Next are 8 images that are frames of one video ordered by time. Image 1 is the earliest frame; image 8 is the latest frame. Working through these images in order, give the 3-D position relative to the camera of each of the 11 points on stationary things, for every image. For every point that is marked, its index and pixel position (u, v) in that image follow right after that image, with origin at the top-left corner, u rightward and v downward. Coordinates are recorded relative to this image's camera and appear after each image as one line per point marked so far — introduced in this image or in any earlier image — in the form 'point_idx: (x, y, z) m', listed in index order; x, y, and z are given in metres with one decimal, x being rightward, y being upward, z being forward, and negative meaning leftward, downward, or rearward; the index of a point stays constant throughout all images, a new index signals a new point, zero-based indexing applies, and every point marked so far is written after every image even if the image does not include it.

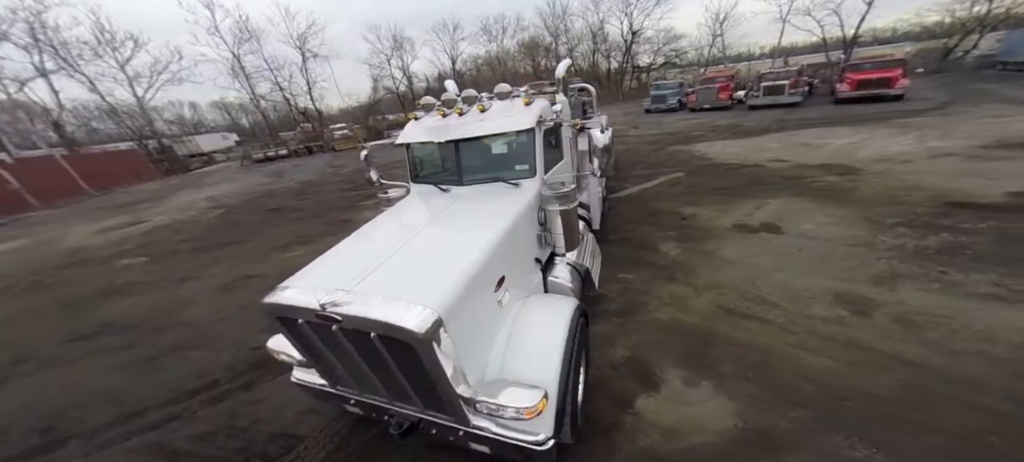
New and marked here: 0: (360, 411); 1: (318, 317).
0: (-1.3, -1.5, +2.8) m
1: (-1.2, -0.5, +2.1) m
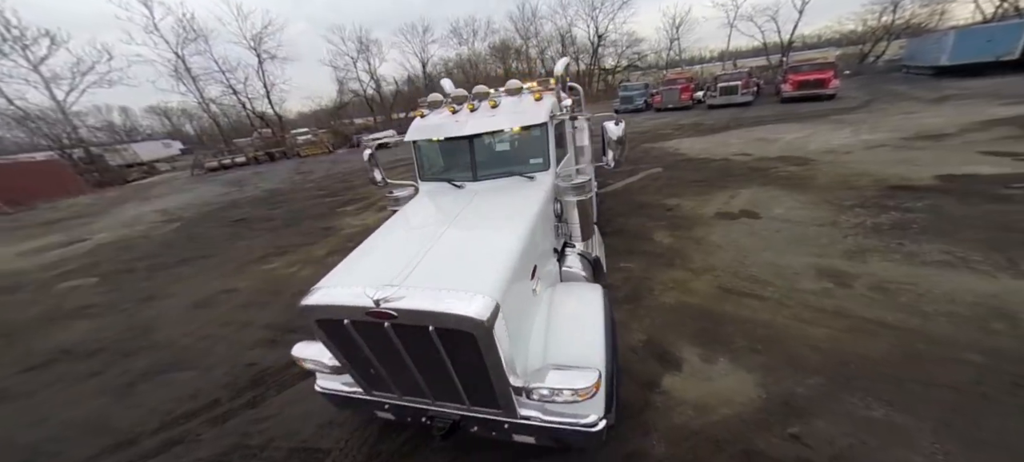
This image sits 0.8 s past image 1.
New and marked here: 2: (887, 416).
0: (-1.0, -1.5, +2.7) m
1: (-0.9, -0.5, +2.0) m
2: (+2.9, -1.4, +2.5) m
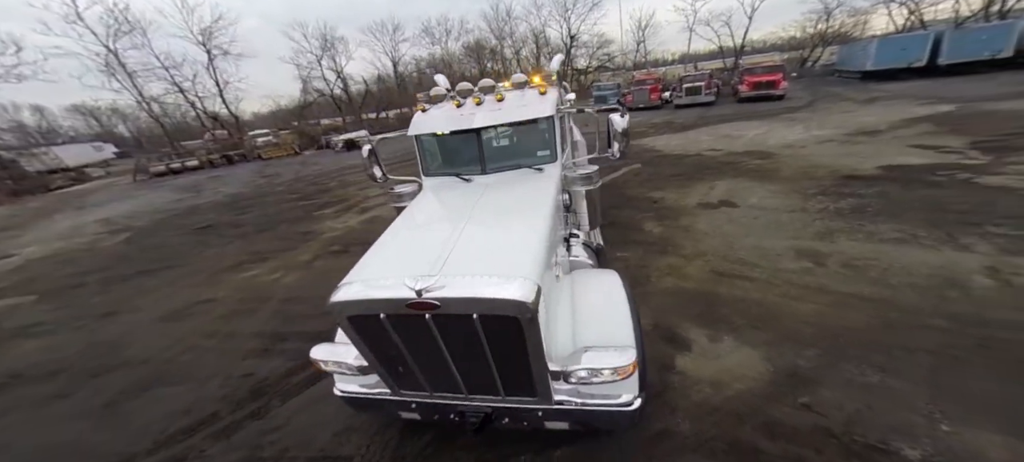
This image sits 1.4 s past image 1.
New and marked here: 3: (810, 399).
0: (-0.8, -1.5, +2.7) m
1: (-0.6, -0.4, +2.0) m
2: (+3.2, -1.2, +2.9) m
3: (+2.5, -1.4, +2.7) m
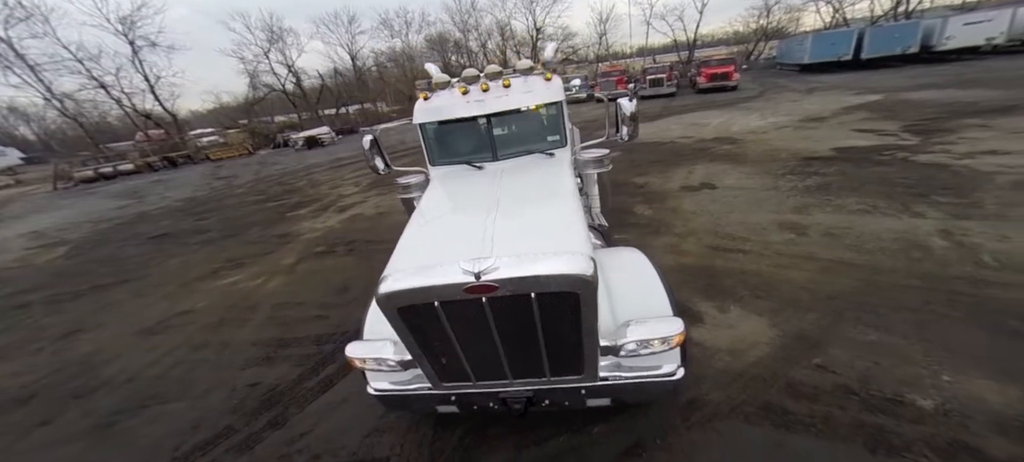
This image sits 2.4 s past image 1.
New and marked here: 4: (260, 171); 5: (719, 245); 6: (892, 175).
0: (-0.4, -1.4, +2.6) m
1: (-0.3, -0.3, +1.9) m
2: (+3.4, -0.9, +3.2) m
3: (+2.8, -1.1, +3.0) m
4: (-12.2, +2.9, +16.2) m
5: (+3.0, -0.2, +4.9) m
6: (+7.5, +1.1, +6.6) m
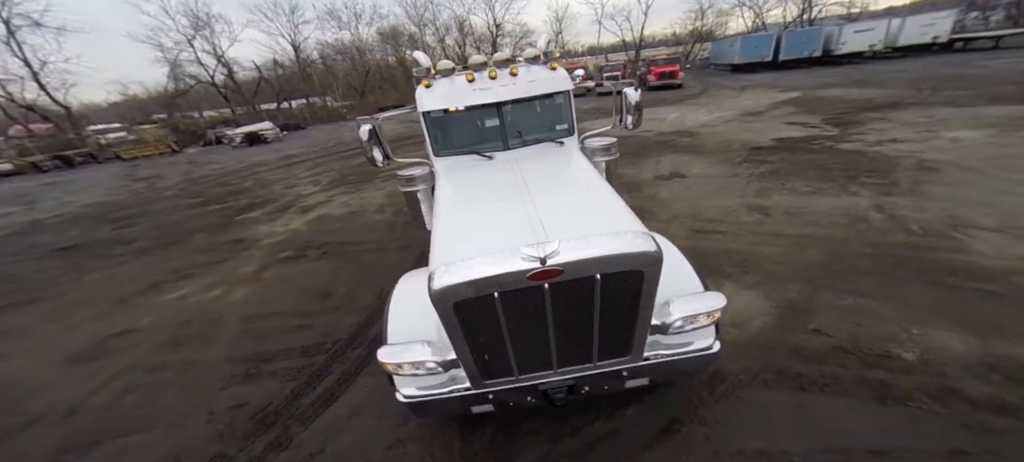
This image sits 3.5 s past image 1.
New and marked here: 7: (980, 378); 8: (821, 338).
0: (-0.1, -1.3, +2.5) m
1: (+0.1, -0.3, +1.8) m
2: (+3.6, -0.7, +3.6) m
3: (+3.0, -0.9, +3.3) m
4: (-13.8, +2.5, +14.2) m
5: (+2.9, +0.1, +5.2) m
6: (+7.0, +1.6, +7.5) m
7: (+3.6, -1.1, +2.6) m
8: (+2.9, -1.0, +3.2) m
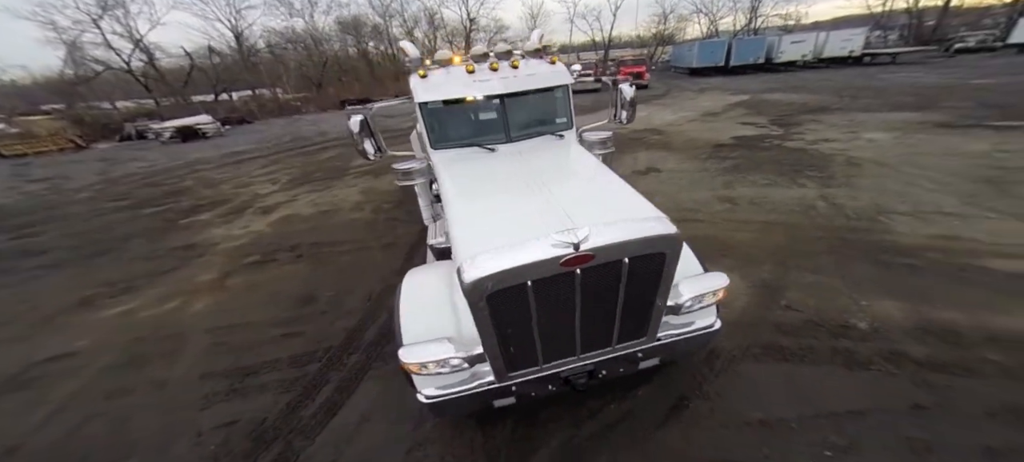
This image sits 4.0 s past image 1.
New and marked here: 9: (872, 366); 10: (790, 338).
0: (0.0, -1.2, +2.5) m
1: (+0.3, -0.2, +1.8) m
2: (+3.6, -0.5, +4.0) m
3: (+3.1, -0.8, +3.6) m
4: (-14.9, +2.4, +12.7) m
5: (+2.7, +0.2, +5.5) m
6: (+6.6, +1.8, +8.2) m
7: (+3.7, -1.0, +2.9) m
8: (+3.0, -0.8, +3.5) m
9: (+3.1, -1.1, +2.8) m
10: (+2.7, -1.0, +3.2) m
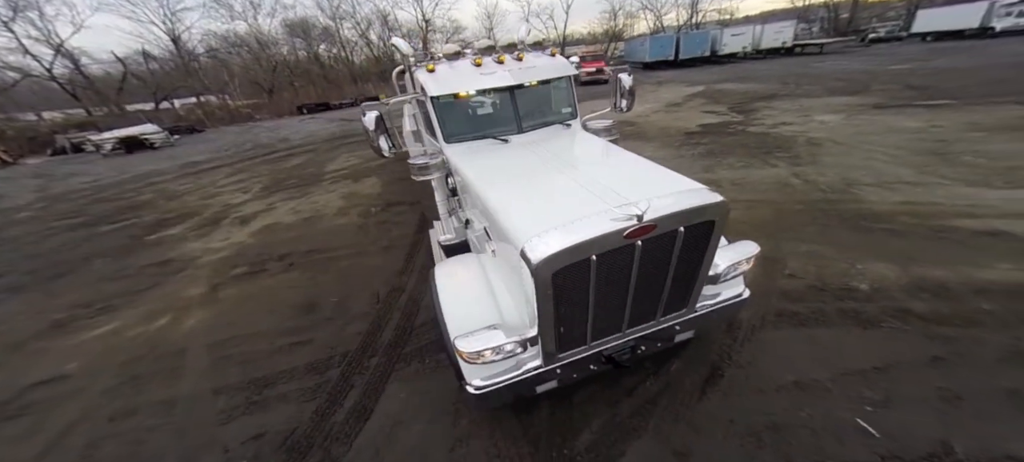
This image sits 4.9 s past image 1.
0: (+0.4, -1.1, +2.5) m
1: (+0.7, 0.0, +1.9) m
2: (+3.8, -0.2, +4.3) m
3: (+3.3, -0.4, +4.0) m
4: (-15.7, +1.3, +11.2) m
5: (+2.7, +0.5, +5.7) m
6: (+6.1, +2.4, +8.8) m
7: (+4.0, -0.6, +3.3) m
8: (+3.2, -0.5, +3.8) m
9: (+3.4, -0.8, +3.1) m
10: (+2.9, -0.7, +3.4) m
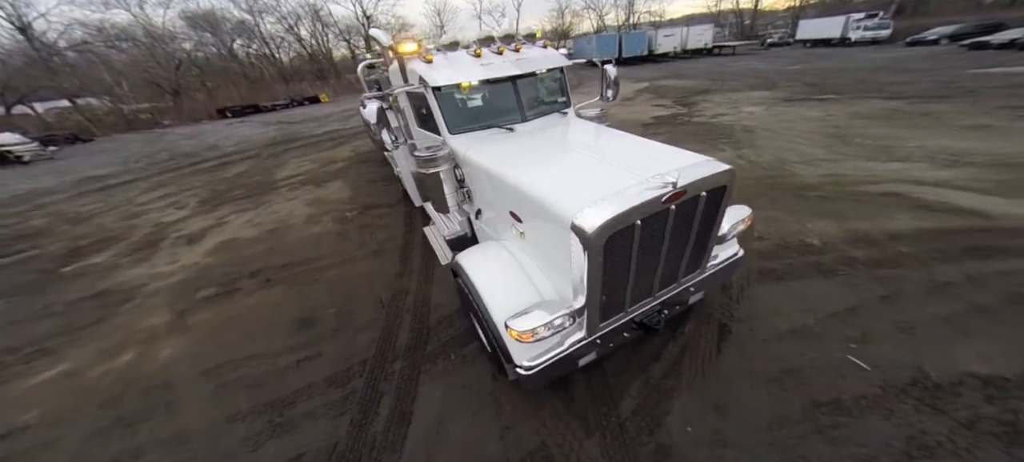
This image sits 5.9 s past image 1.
0: (+0.7, -0.9, +2.7) m
1: (+1.0, +0.1, +2.1) m
2: (+3.7, +0.2, +4.9) m
3: (+3.3, -0.1, +4.5) m
4: (-16.5, +0.3, +9.1) m
5: (+2.4, +0.8, +6.2) m
6: (+5.3, +2.9, +9.6) m
7: (+4.1, -0.2, +3.9) m
8: (+3.3, -0.2, +4.3) m
9: (+3.5, -0.4, +3.6) m
10: (+3.1, -0.4, +3.9) m
